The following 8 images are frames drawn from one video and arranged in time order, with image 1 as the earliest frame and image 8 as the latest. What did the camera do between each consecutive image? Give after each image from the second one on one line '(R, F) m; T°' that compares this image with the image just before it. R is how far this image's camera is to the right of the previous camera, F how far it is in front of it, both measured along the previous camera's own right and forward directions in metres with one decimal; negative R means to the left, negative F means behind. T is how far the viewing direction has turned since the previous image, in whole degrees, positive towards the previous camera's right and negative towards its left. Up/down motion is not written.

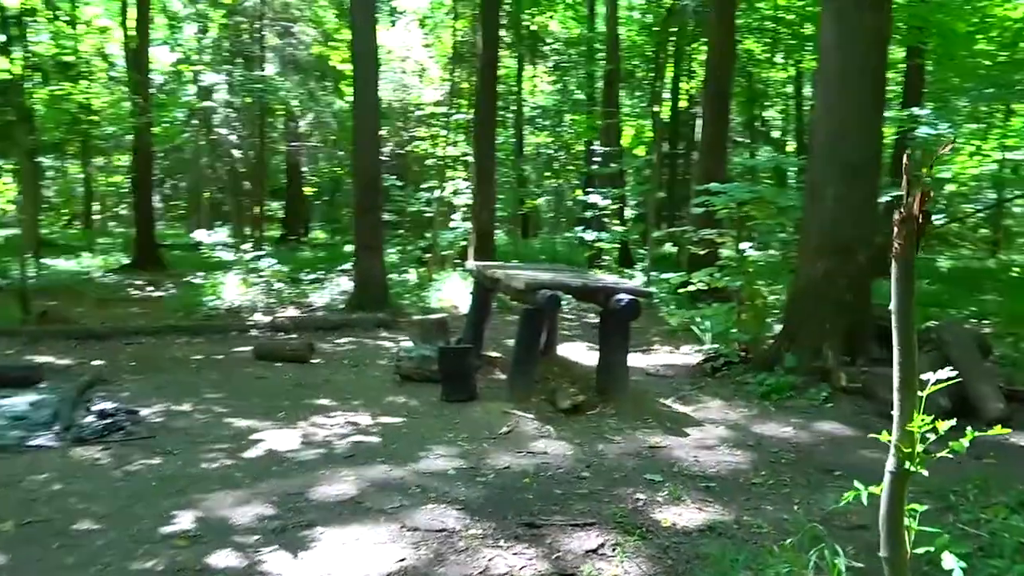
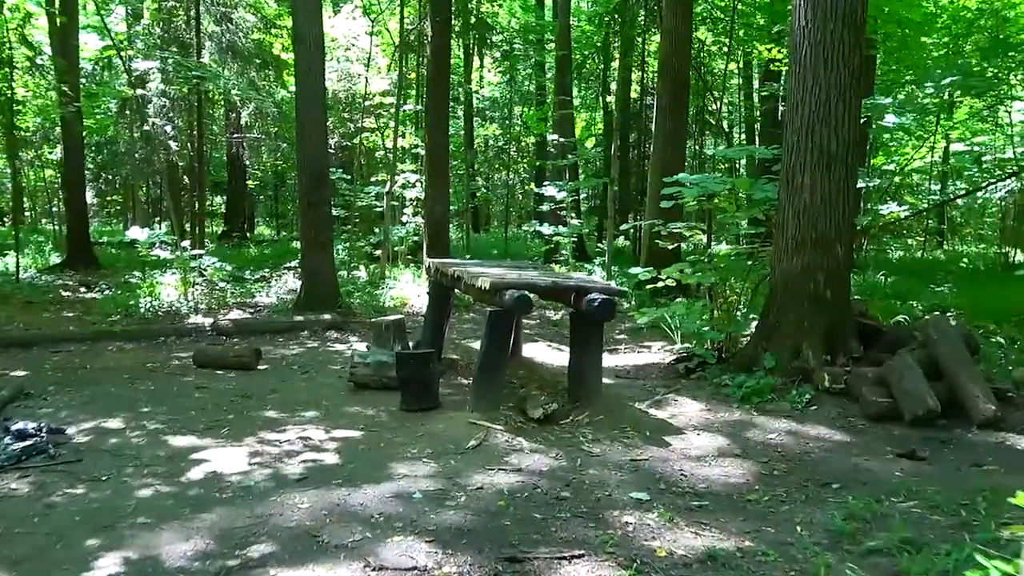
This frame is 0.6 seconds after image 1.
(-0.1, +0.5) m; +3°
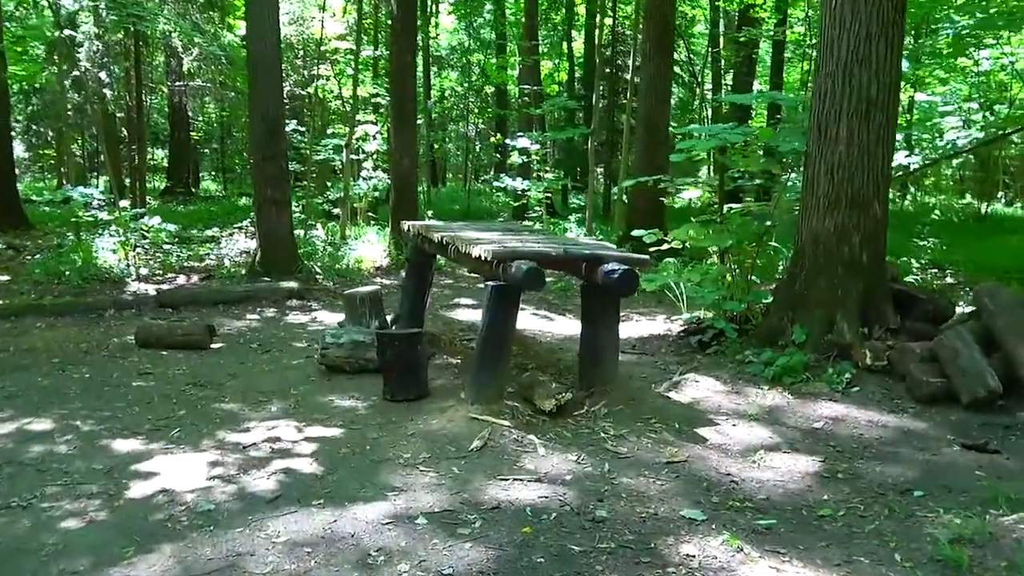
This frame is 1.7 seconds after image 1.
(-0.3, +0.9) m; +3°
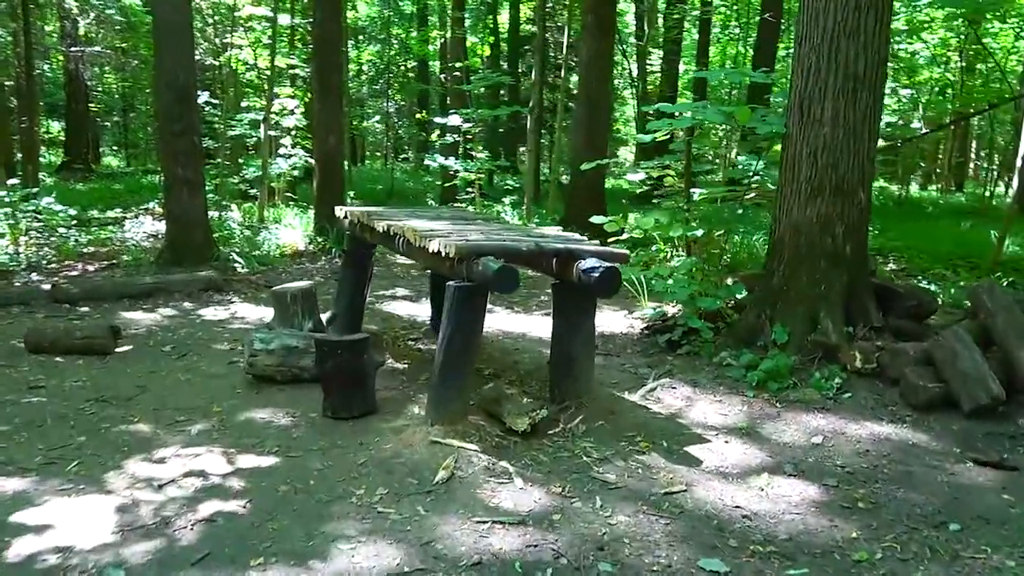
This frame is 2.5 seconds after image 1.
(-0.2, +0.6) m; +5°
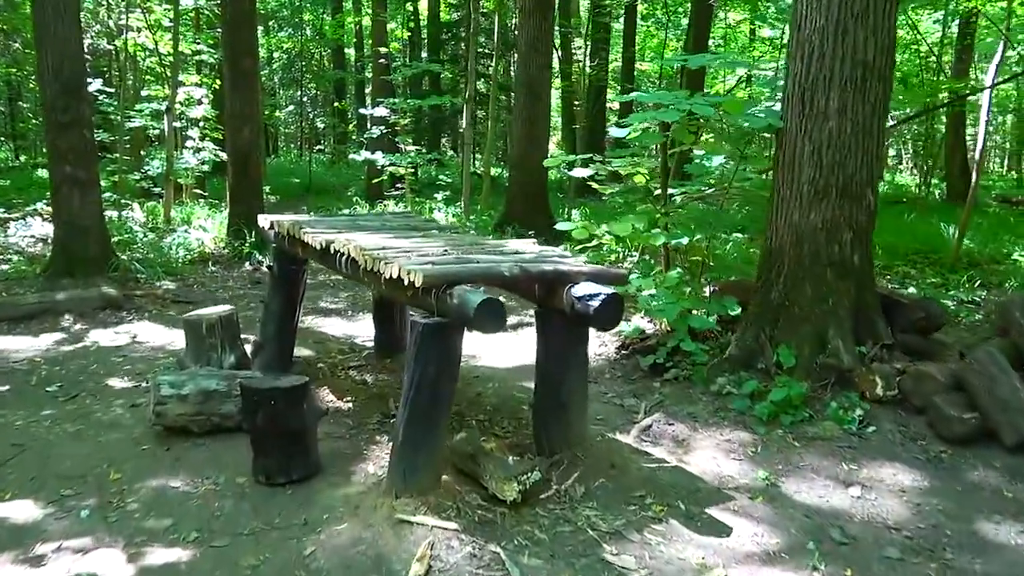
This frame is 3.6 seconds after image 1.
(-0.2, +0.8) m; +5°
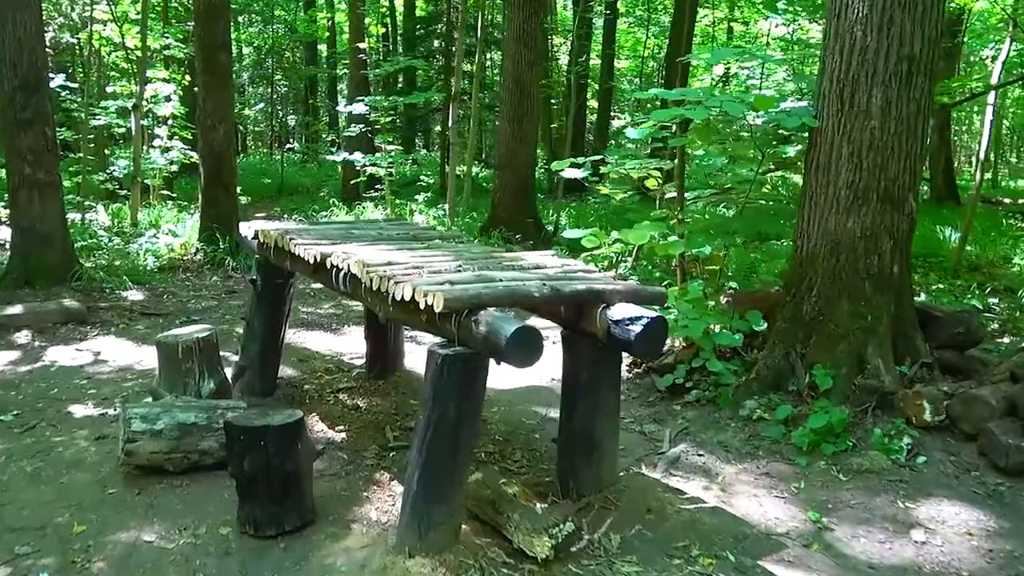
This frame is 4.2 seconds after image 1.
(-0.2, +0.4) m; +2°
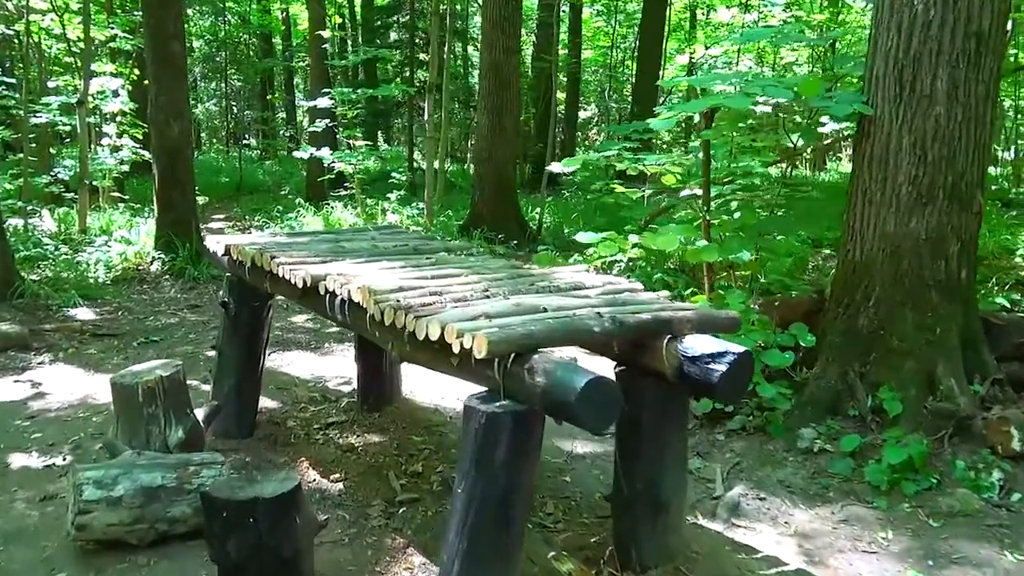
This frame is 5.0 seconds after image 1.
(-0.2, +0.6) m; +3°
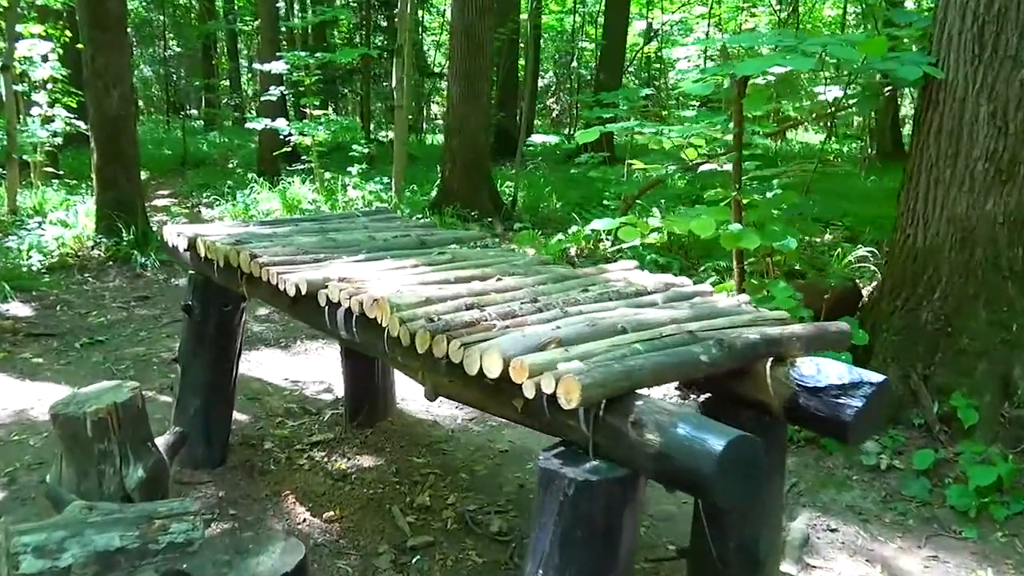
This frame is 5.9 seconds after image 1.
(-0.3, +0.6) m; +3°
